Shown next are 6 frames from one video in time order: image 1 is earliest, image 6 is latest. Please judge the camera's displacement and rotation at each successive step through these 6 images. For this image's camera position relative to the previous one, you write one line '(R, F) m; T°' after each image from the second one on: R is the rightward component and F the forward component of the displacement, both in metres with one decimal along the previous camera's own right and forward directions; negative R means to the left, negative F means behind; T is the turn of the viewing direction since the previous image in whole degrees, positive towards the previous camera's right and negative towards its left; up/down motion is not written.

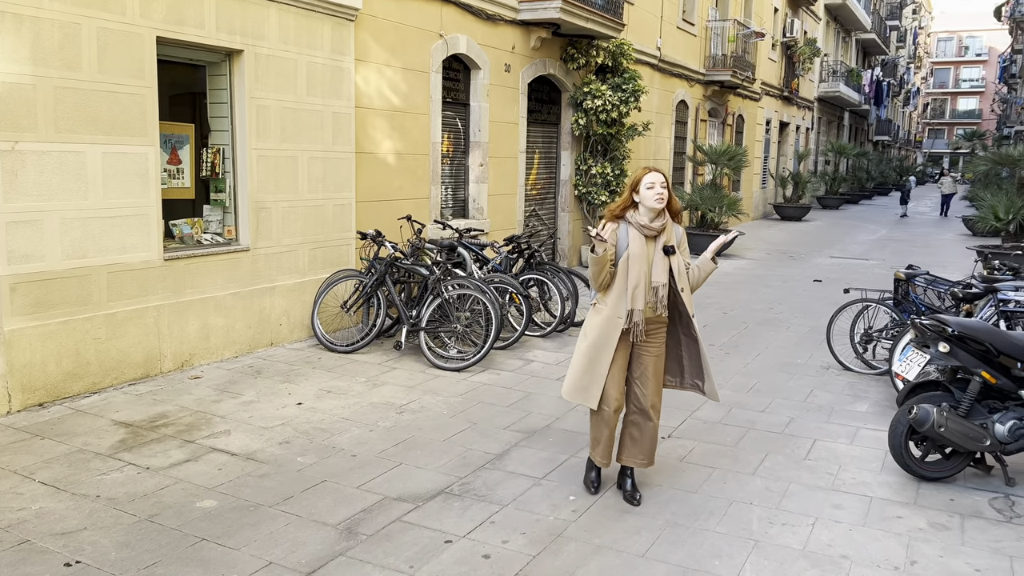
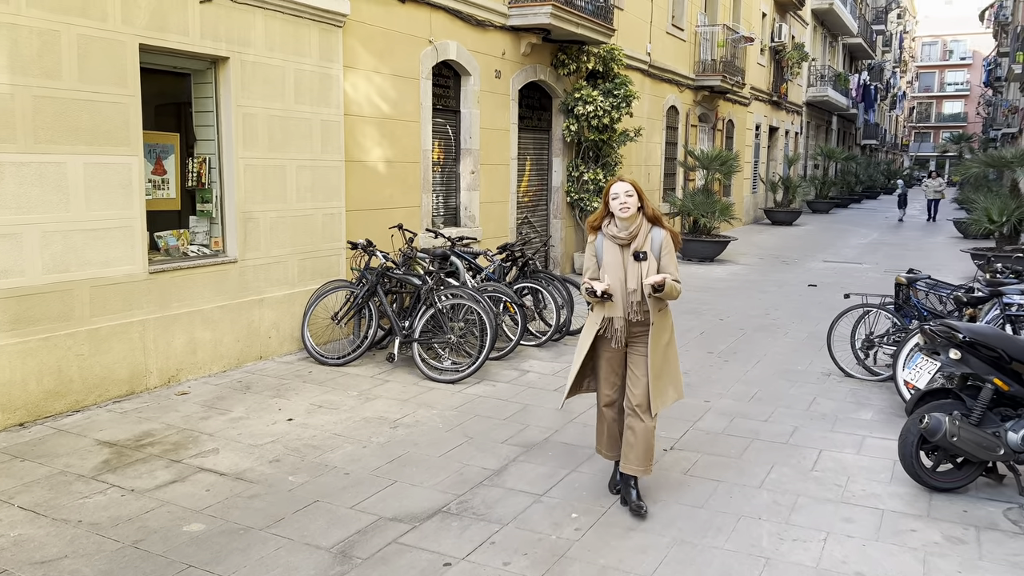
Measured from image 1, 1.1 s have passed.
(0.0, +0.1) m; +1°
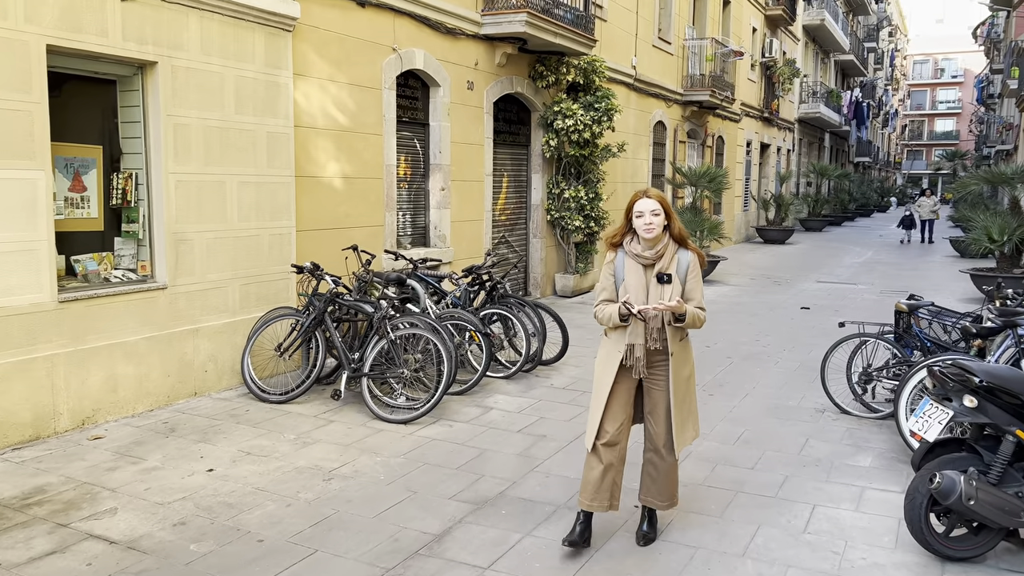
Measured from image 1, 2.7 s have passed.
(+0.3, +0.6) m; 0°
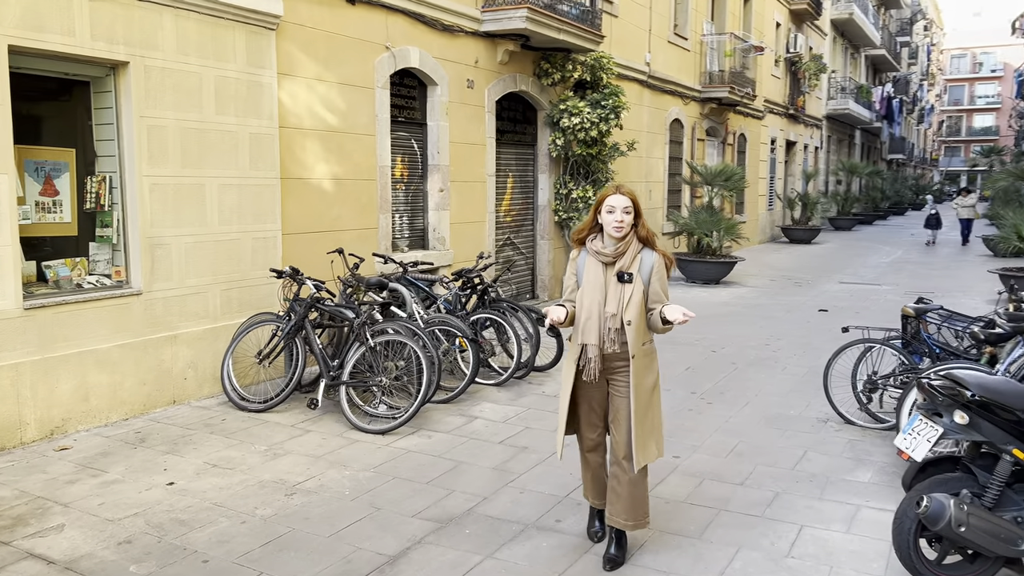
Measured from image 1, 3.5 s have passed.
(+0.3, +0.3) m; -2°
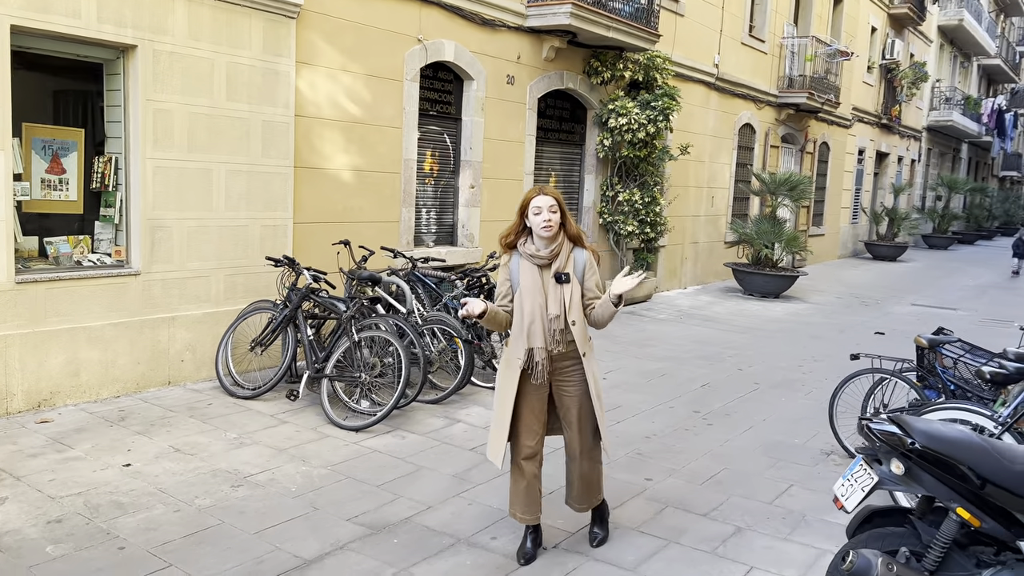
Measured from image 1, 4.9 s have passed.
(+0.7, +0.3) m; -6°
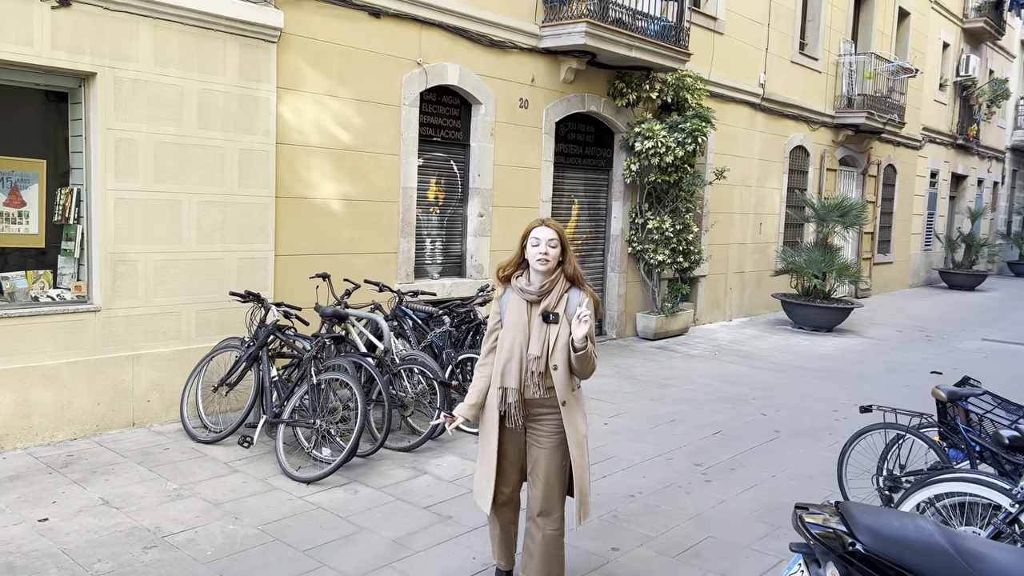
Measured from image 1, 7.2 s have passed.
(+0.7, +0.6) m; -5°
